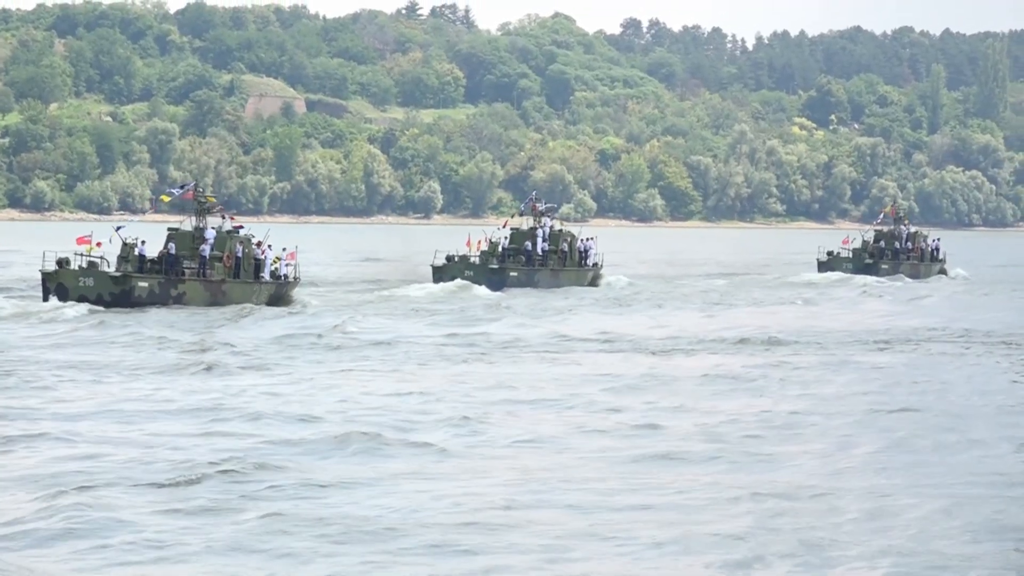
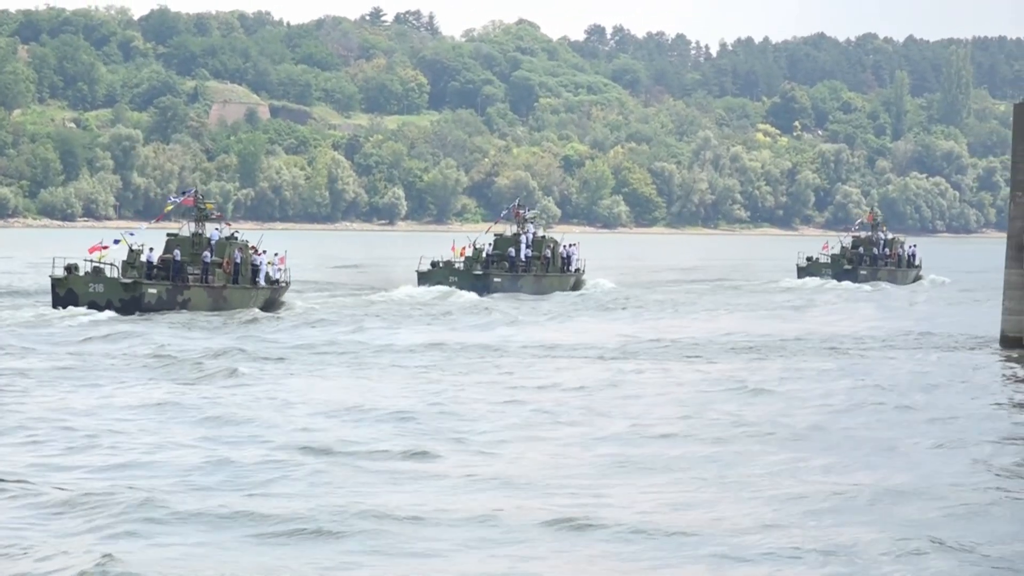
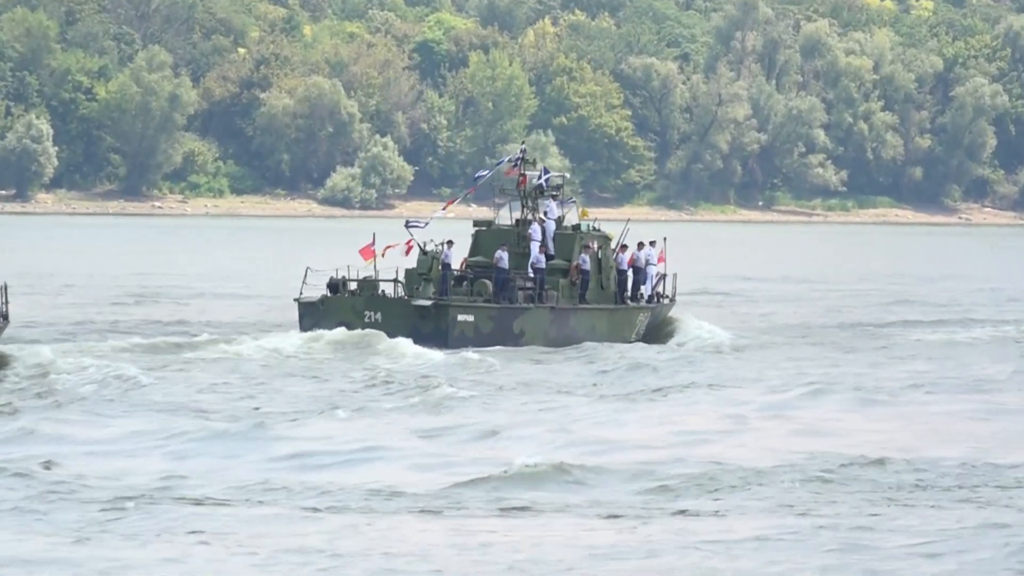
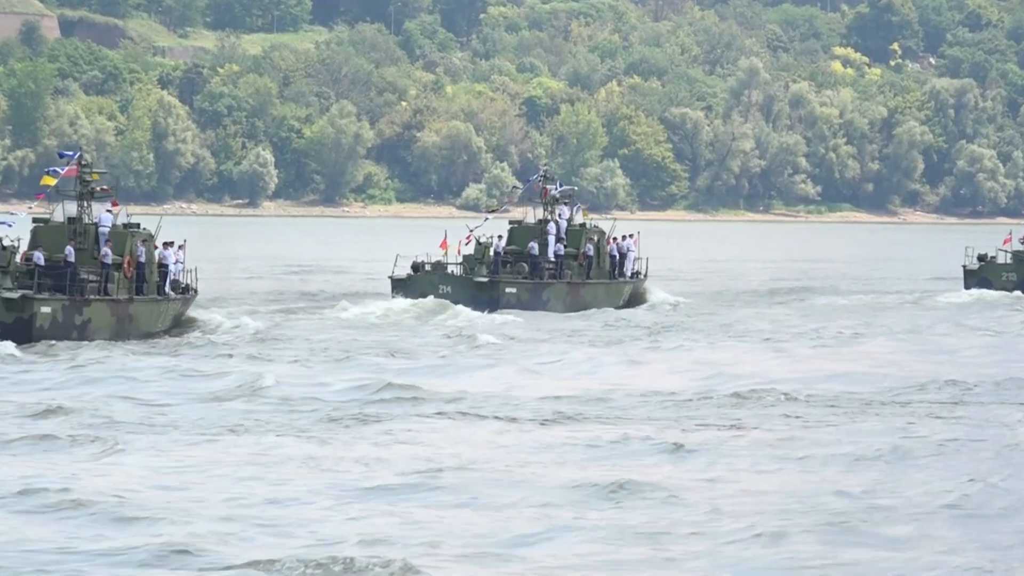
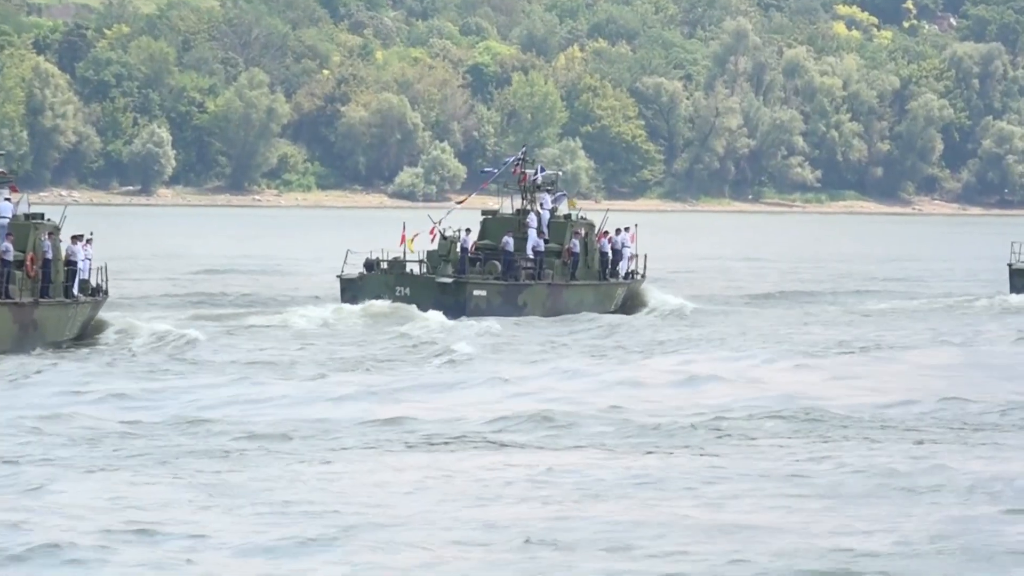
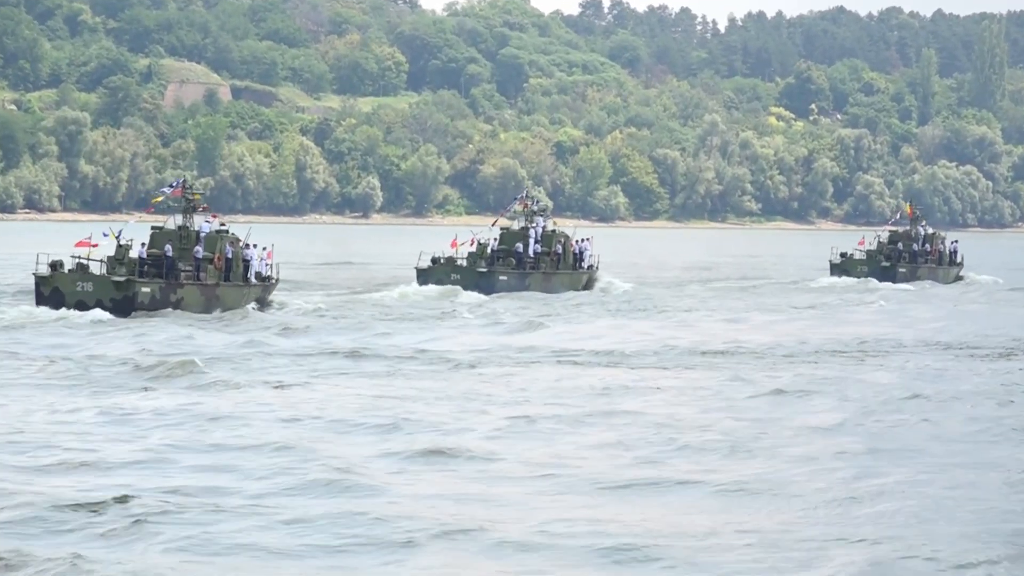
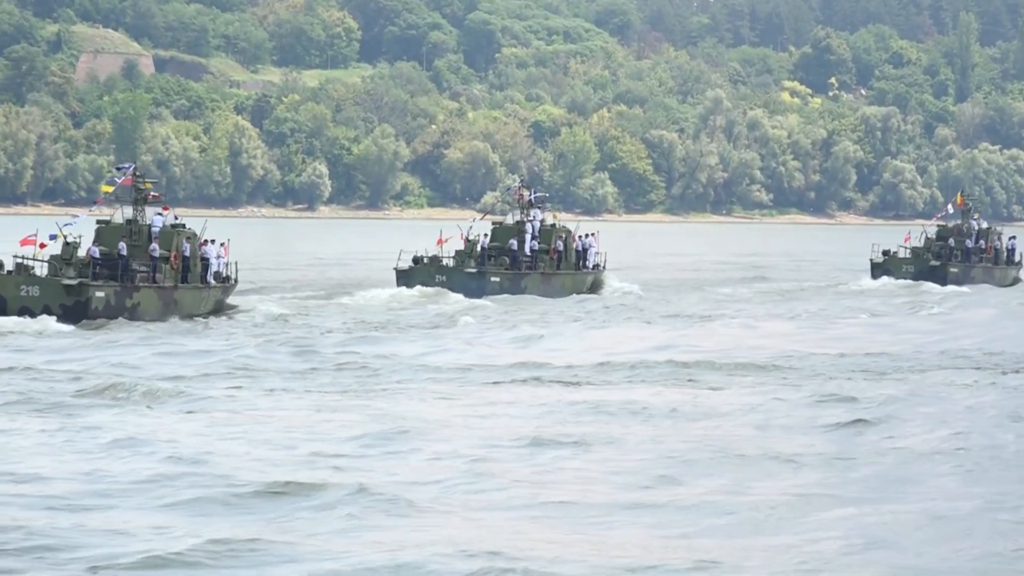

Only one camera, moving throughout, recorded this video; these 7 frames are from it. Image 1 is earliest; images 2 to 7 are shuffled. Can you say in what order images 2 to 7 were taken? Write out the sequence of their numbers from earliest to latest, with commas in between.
2, 6, 7, 4, 5, 3
